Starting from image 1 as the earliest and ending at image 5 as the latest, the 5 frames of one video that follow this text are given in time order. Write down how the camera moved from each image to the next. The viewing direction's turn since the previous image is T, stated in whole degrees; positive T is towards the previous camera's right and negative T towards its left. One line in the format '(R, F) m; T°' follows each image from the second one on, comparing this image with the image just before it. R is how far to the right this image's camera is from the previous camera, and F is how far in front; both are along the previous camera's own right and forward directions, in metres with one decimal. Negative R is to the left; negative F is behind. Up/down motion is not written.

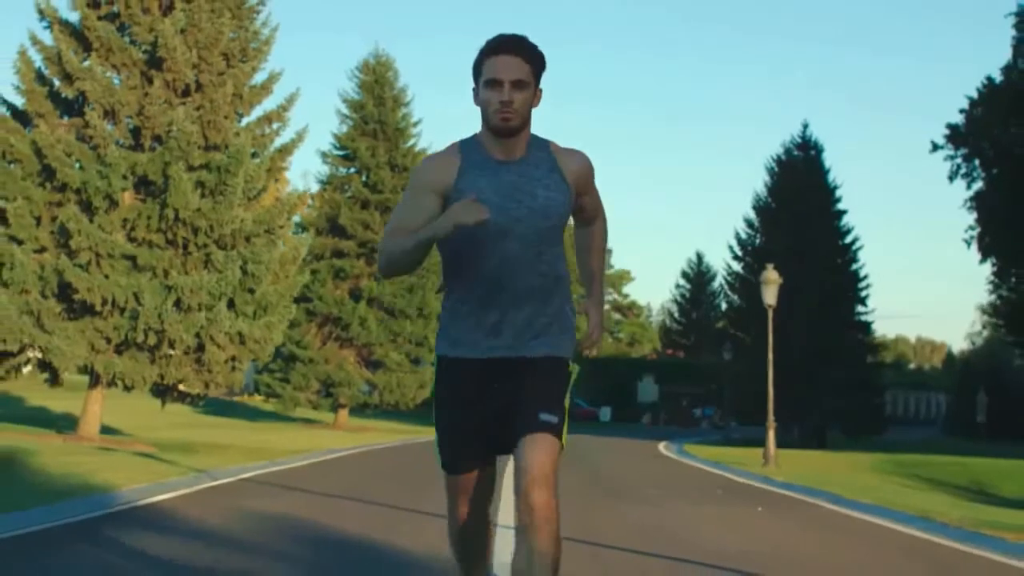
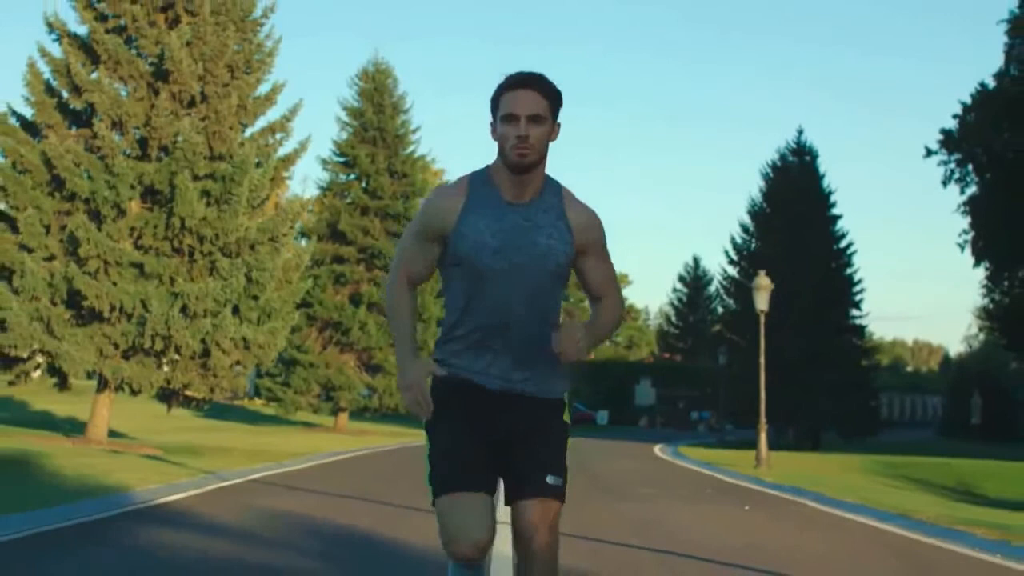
(0.0, -0.7) m; 0°
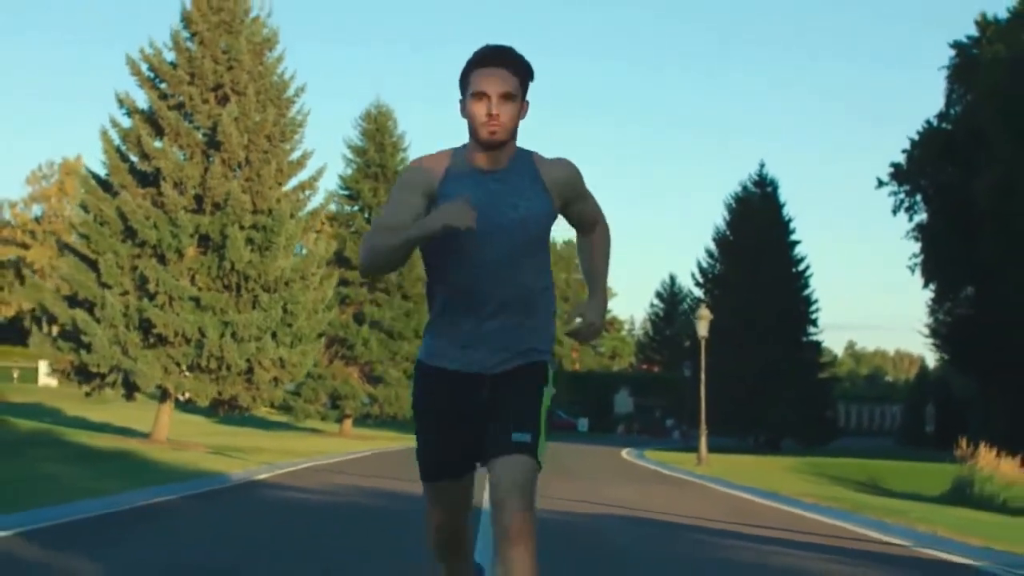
(+0.1, -6.6) m; 0°
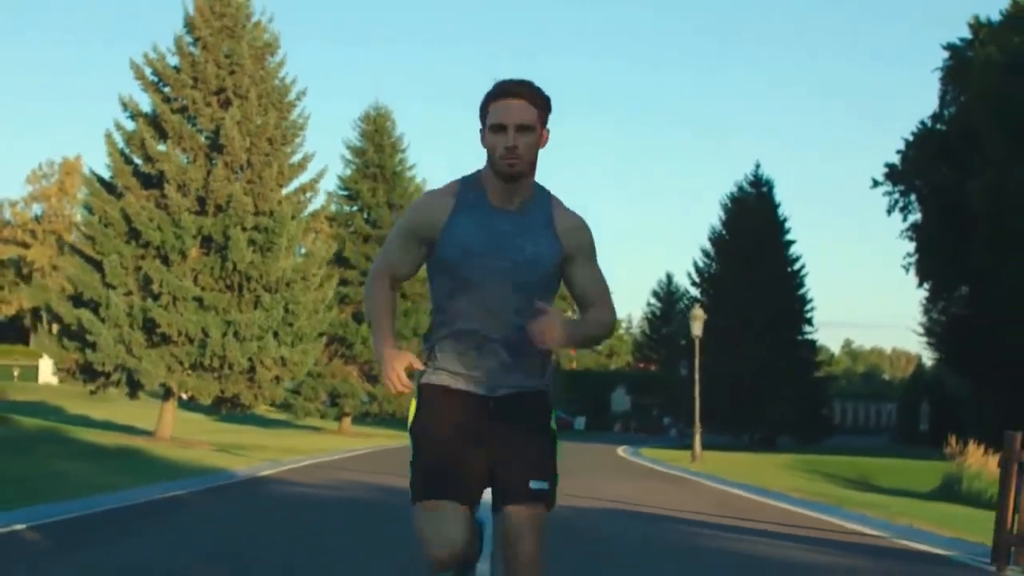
(0.0, -0.6) m; 0°
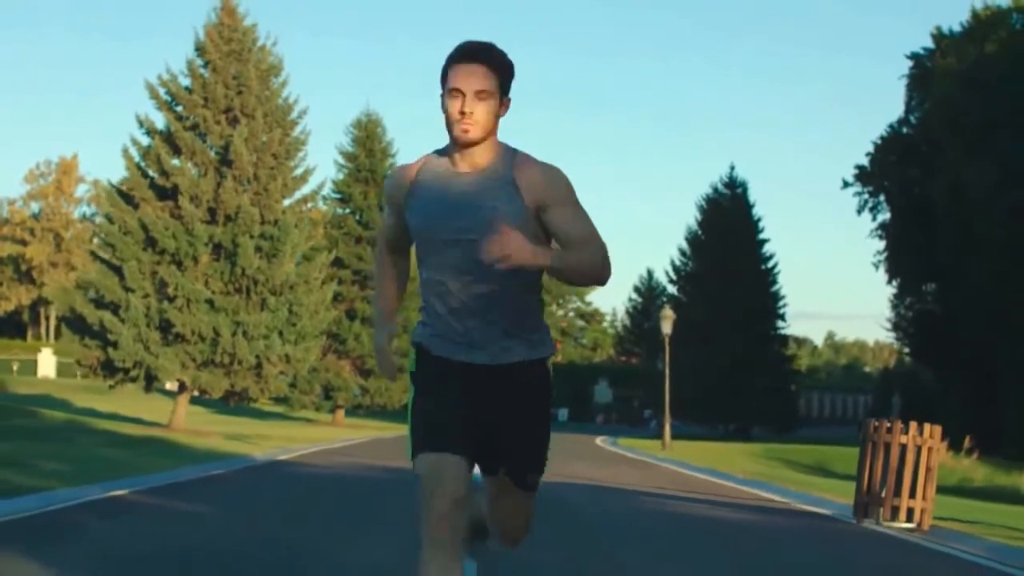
(0.0, -3.3) m; +1°
